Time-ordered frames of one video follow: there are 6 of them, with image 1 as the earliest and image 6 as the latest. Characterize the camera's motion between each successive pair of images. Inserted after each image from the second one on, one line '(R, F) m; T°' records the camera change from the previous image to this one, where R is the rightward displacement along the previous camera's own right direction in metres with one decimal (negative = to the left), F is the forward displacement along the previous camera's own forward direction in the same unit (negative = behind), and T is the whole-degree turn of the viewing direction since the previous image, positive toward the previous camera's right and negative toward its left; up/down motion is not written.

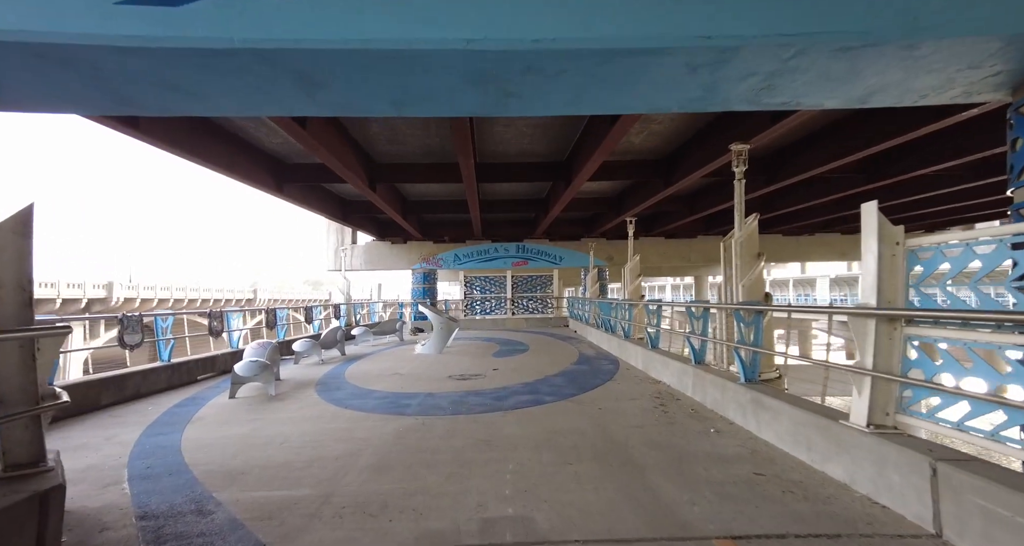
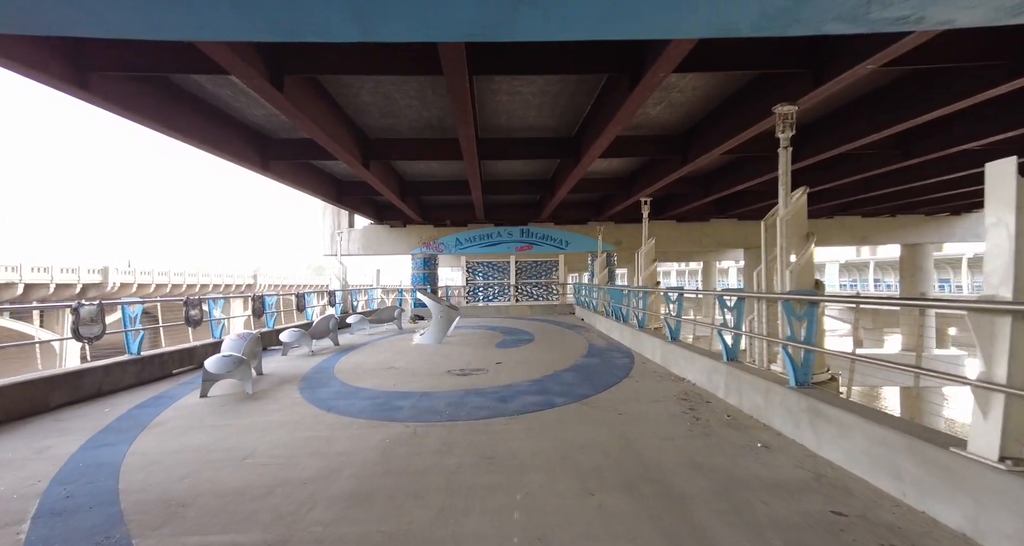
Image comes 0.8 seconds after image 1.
(0.0, +0.6) m; 0°
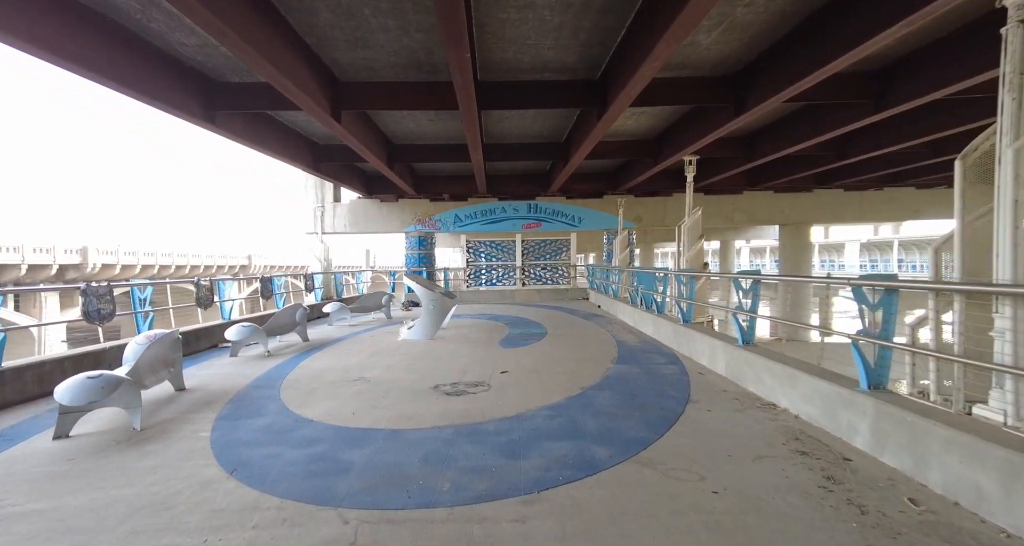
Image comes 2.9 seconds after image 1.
(-0.1, +1.5) m; -1°
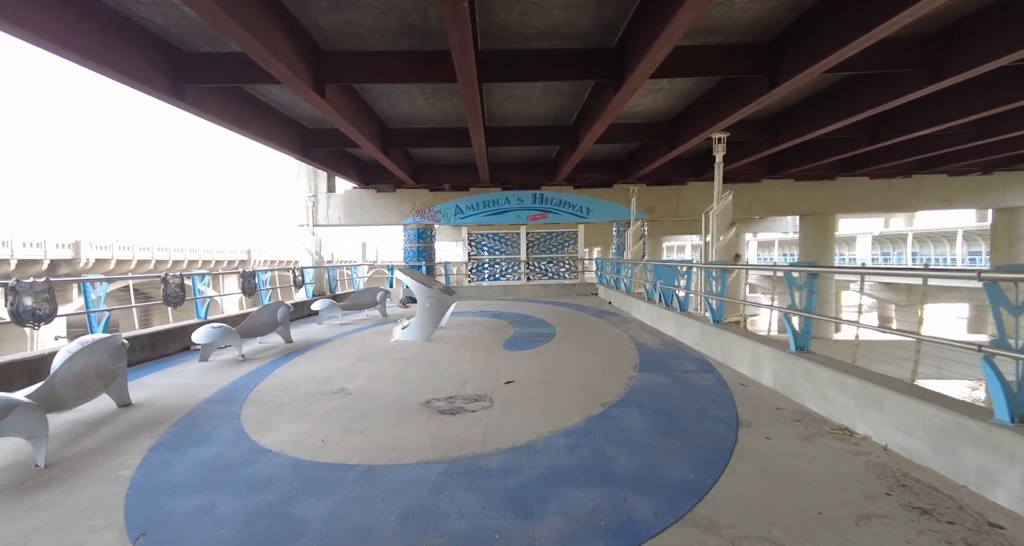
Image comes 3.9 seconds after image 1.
(0.0, +0.7) m; 0°
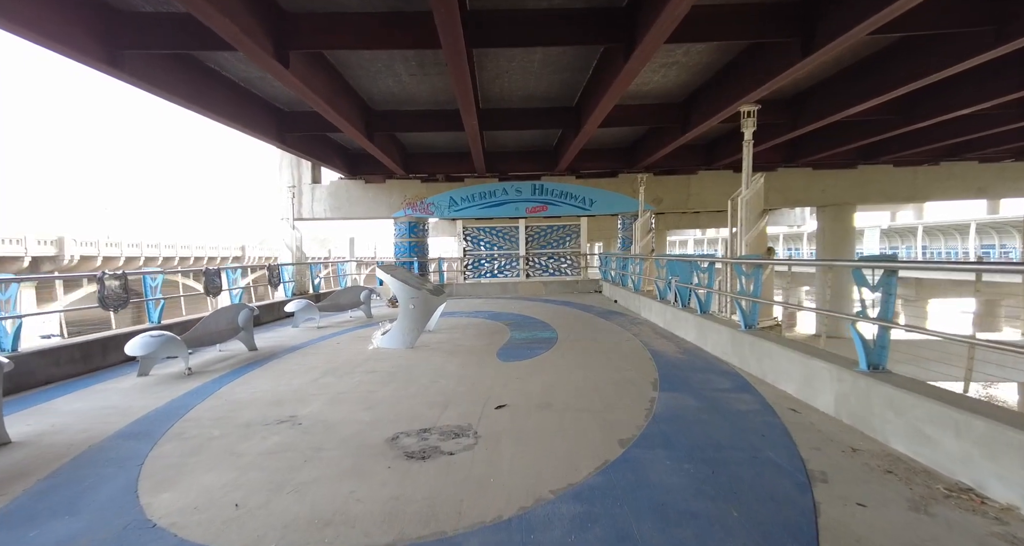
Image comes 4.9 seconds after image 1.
(+0.1, +0.8) m; 0°
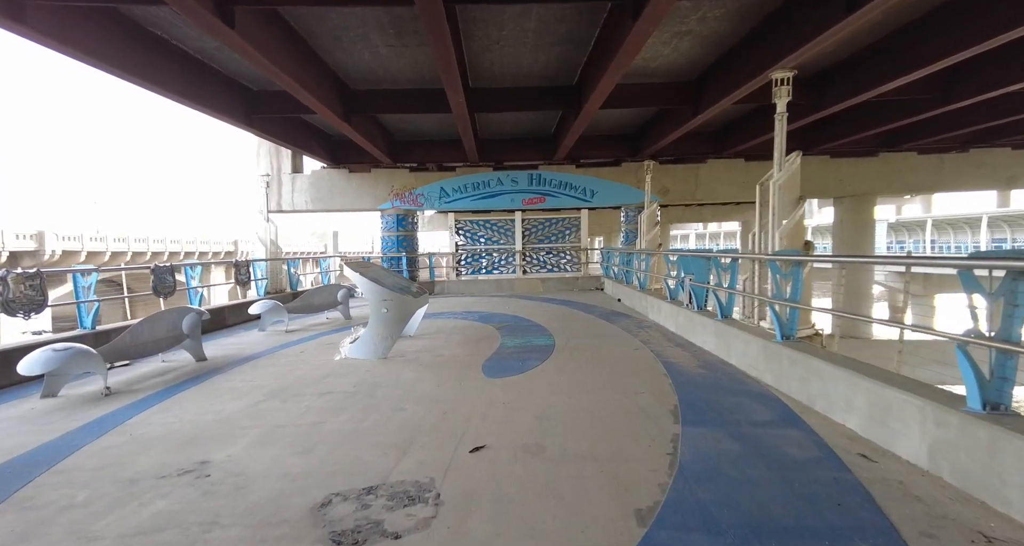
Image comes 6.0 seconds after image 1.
(+0.1, +0.7) m; 0°
